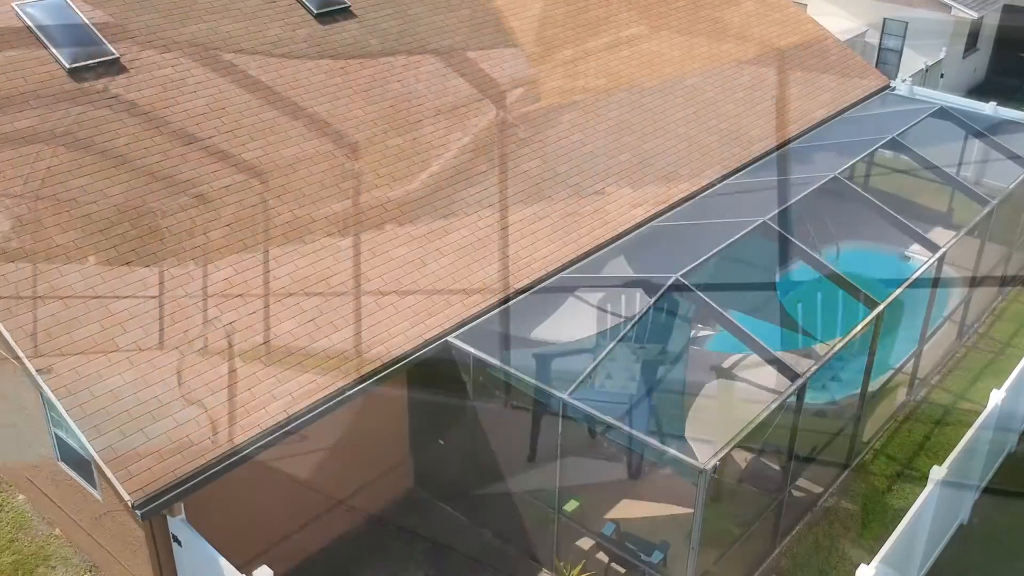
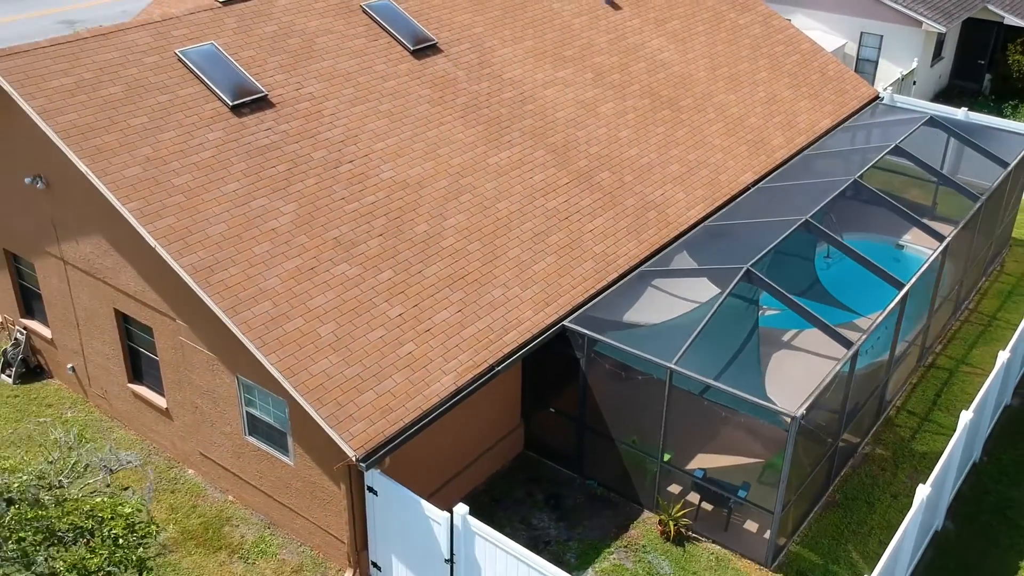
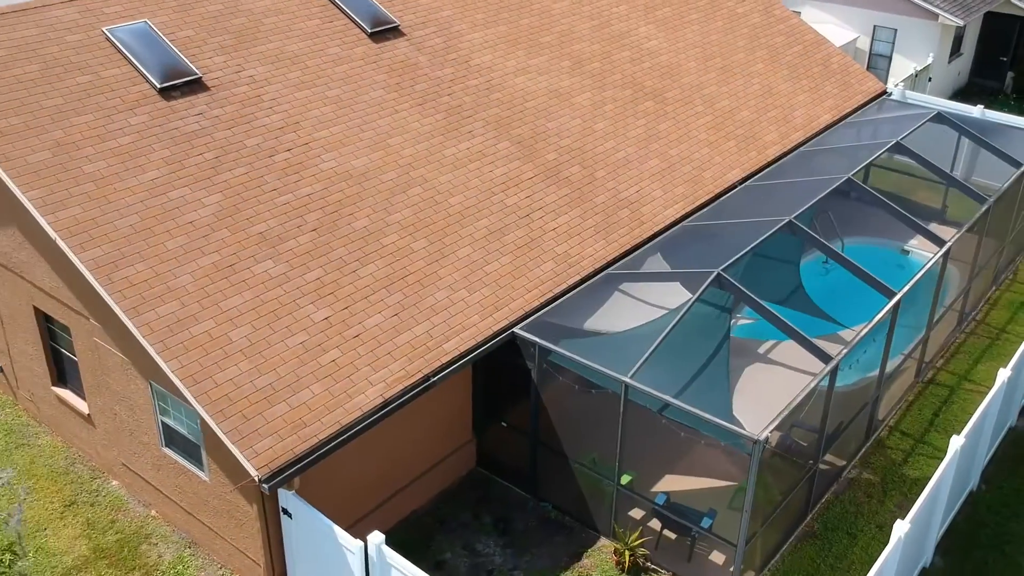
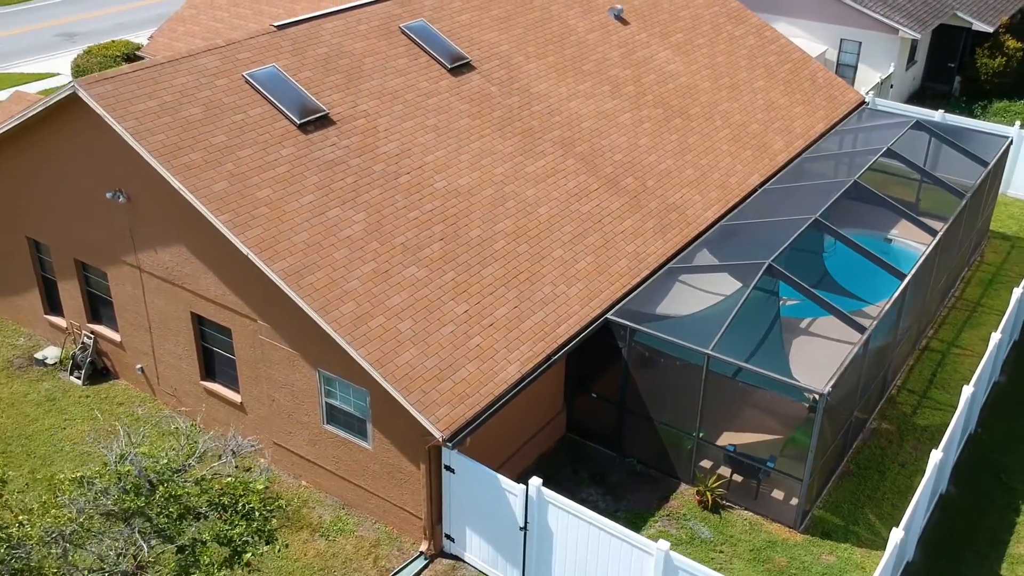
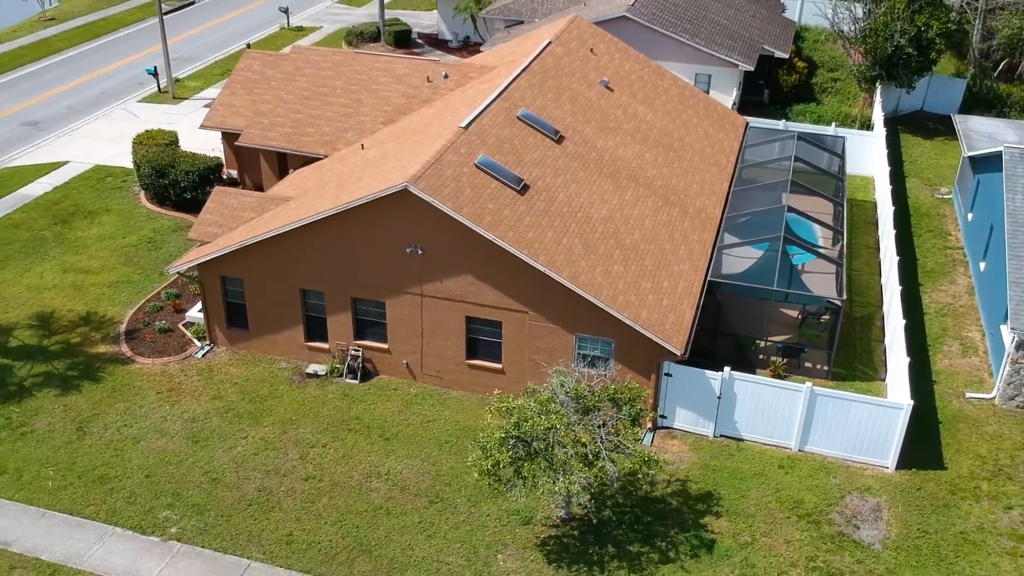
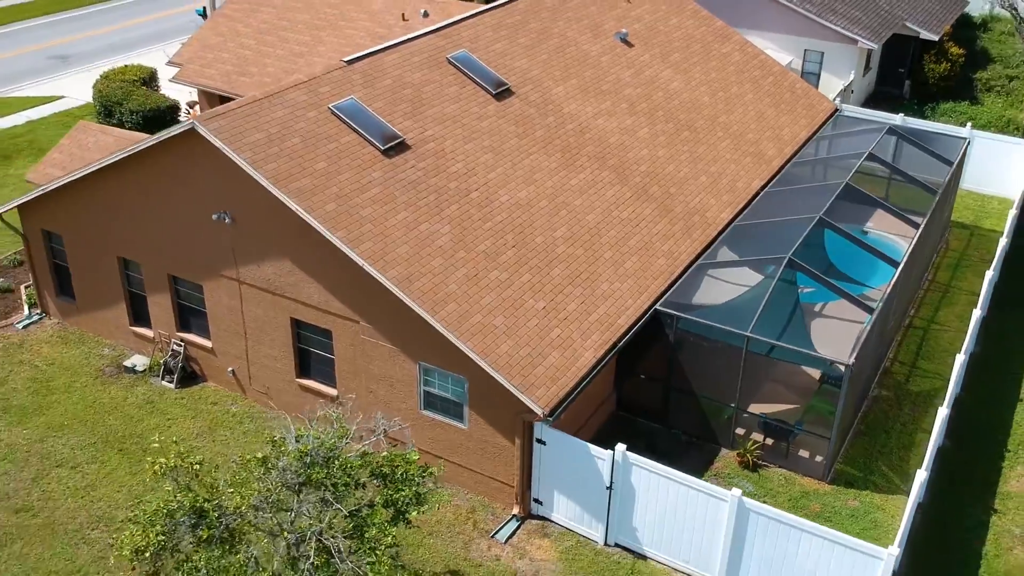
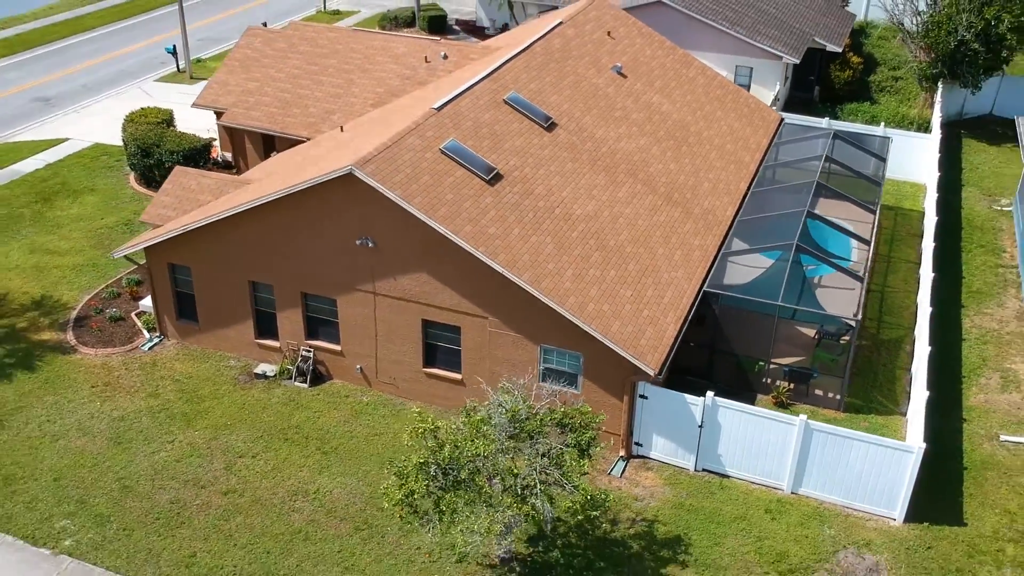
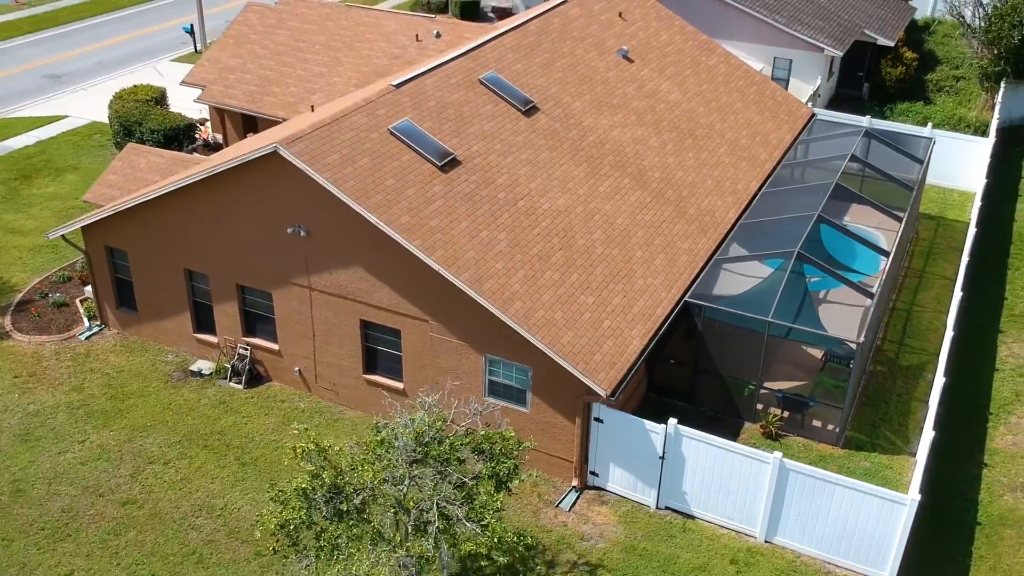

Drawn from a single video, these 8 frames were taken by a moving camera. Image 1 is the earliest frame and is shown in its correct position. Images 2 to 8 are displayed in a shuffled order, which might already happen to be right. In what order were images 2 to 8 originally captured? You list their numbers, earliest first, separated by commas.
3, 2, 4, 6, 8, 7, 5
